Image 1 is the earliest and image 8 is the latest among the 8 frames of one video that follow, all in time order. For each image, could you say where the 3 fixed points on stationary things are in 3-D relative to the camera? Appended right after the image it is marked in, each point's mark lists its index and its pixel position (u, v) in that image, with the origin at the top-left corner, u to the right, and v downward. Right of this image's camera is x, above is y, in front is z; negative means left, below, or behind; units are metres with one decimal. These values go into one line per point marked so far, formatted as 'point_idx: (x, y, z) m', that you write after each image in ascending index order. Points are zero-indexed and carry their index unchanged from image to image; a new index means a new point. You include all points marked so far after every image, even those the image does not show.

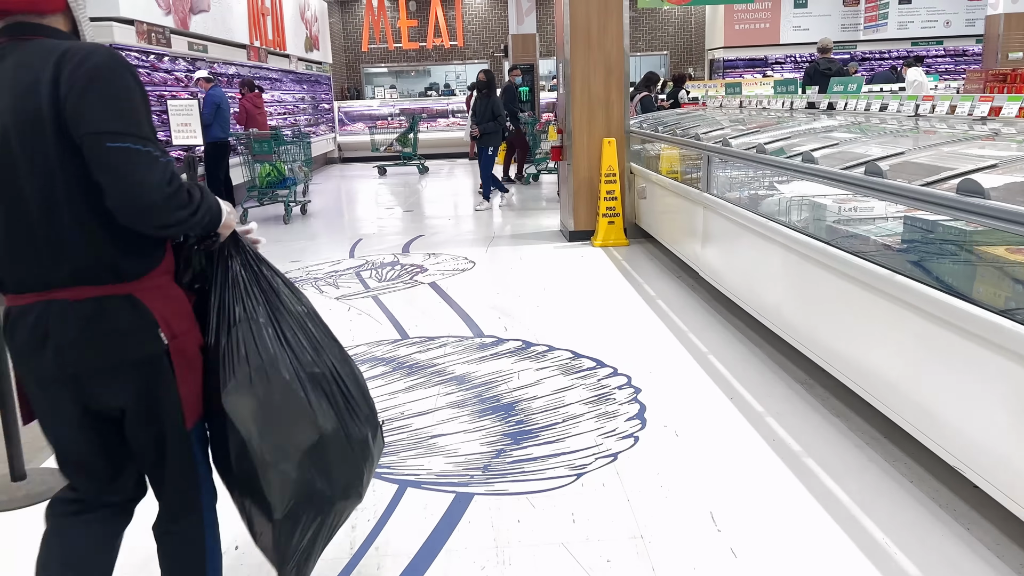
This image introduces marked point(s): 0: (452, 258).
0: (-0.4, +0.2, +5.5) m
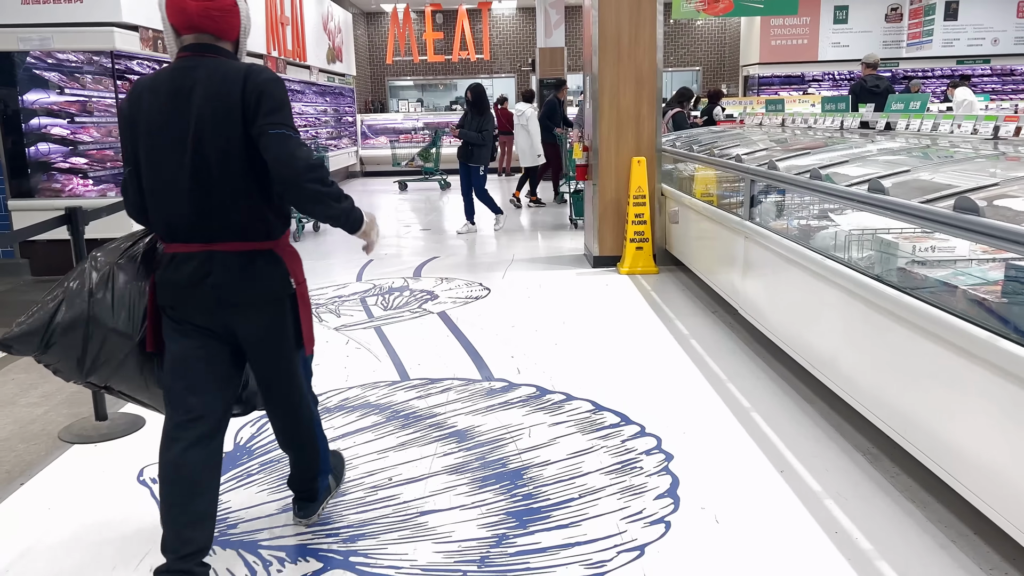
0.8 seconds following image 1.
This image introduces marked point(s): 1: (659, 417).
0: (-0.3, 0.0, +5.1) m
1: (+0.5, -0.5, +2.9) m
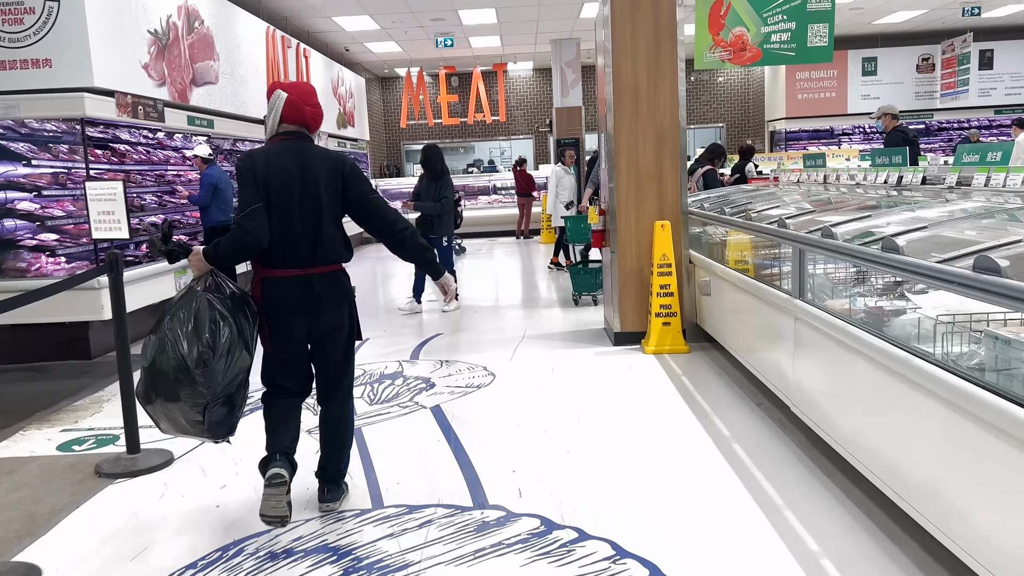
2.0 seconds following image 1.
0: (-0.3, -0.4, +4.5) m
1: (+0.5, -0.8, +2.2) m
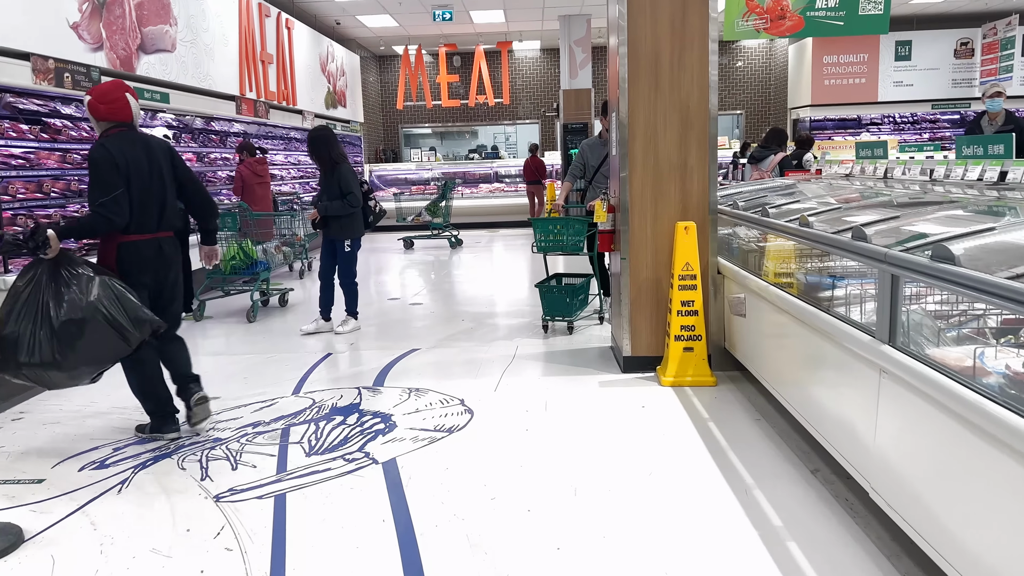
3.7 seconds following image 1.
0: (-0.3, -0.5, +3.6) m
1: (+0.4, -0.9, +1.3) m
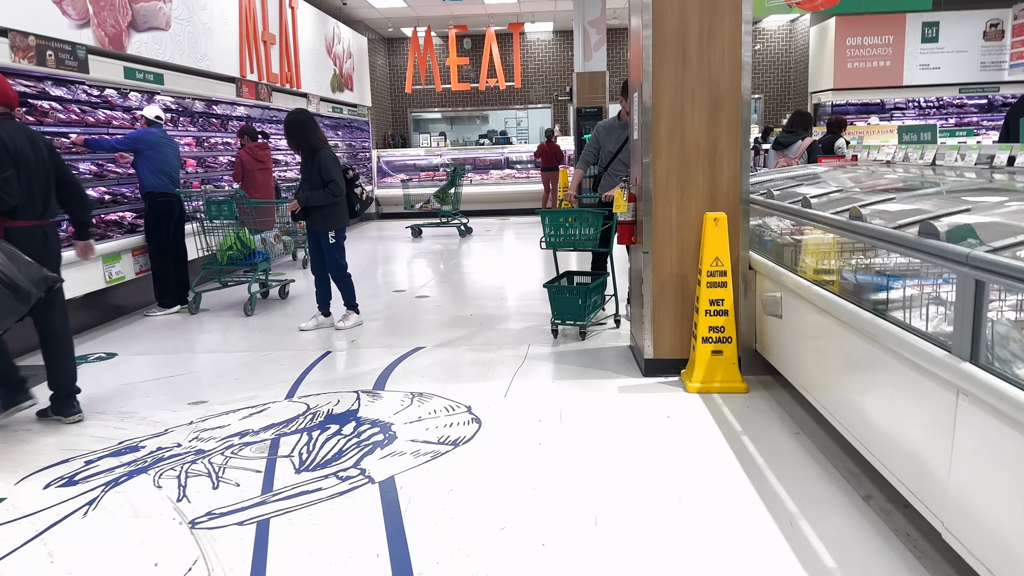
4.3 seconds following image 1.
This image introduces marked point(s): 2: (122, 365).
0: (-0.3, -0.5, +3.3) m
1: (+0.4, -0.9, +1.0) m
2: (-2.0, -0.4, +4.2) m
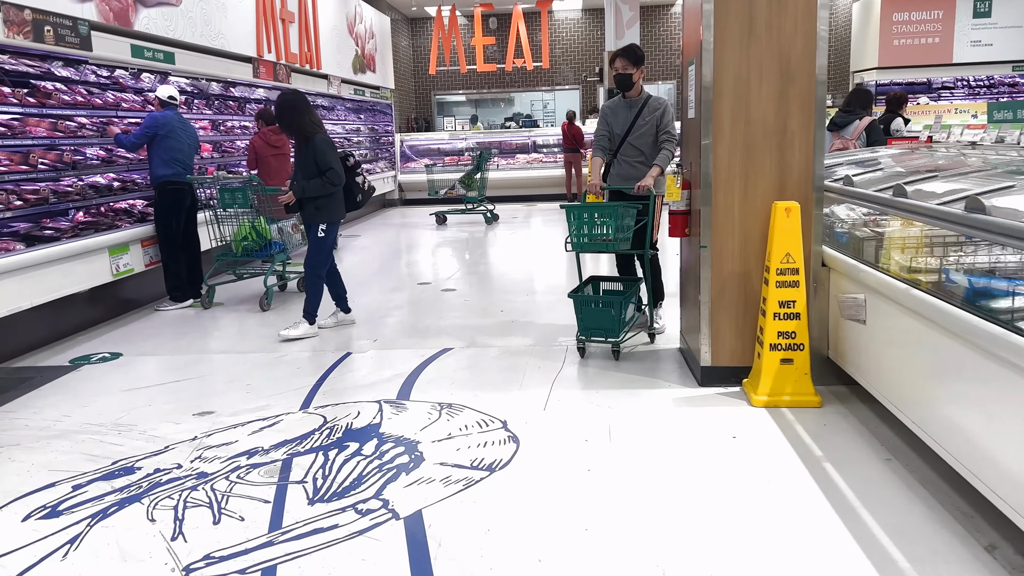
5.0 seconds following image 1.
0: (-0.1, -0.5, +3.0) m
1: (+0.5, -0.9, +0.6) m
2: (-1.9, -0.4, +3.9) m
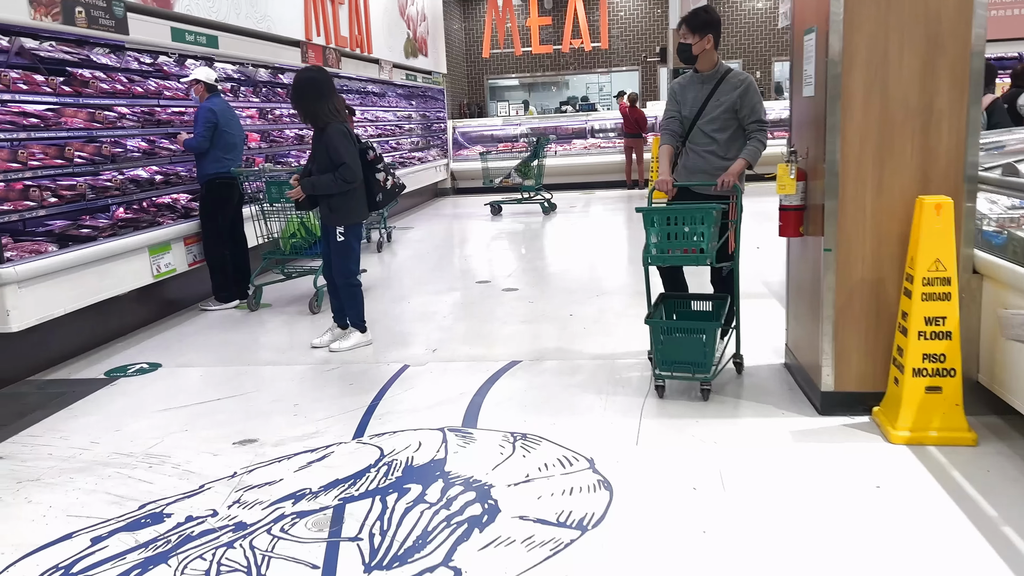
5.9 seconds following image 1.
0: (+0.1, -0.5, +2.5) m
1: (+0.6, -1.0, +0.1) m
2: (-1.5, -0.4, +3.6) m
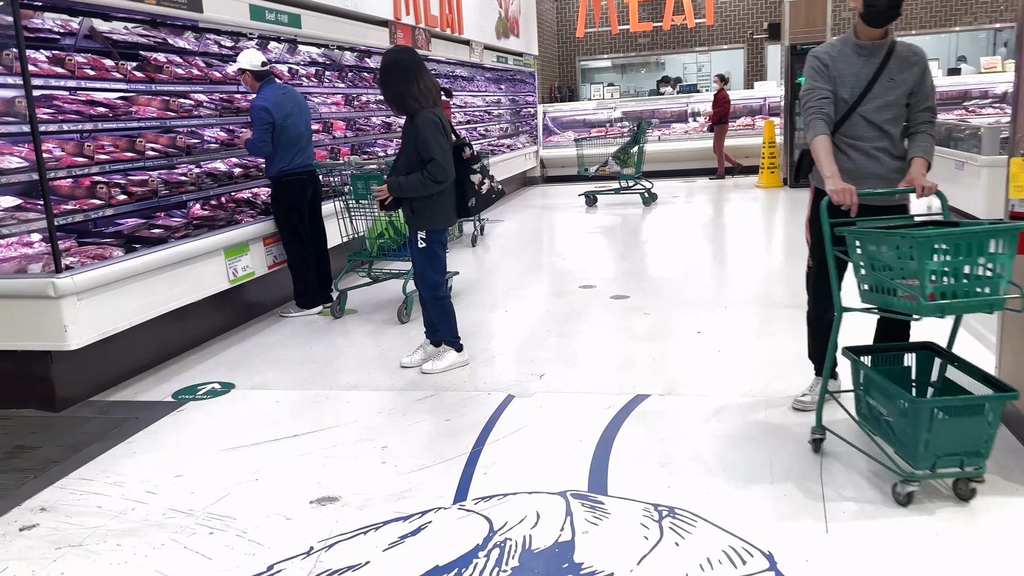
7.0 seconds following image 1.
0: (+0.5, -0.6, +1.9) m
1: (+0.8, -1.1, -0.5) m
2: (-1.1, -0.5, +3.1) m
